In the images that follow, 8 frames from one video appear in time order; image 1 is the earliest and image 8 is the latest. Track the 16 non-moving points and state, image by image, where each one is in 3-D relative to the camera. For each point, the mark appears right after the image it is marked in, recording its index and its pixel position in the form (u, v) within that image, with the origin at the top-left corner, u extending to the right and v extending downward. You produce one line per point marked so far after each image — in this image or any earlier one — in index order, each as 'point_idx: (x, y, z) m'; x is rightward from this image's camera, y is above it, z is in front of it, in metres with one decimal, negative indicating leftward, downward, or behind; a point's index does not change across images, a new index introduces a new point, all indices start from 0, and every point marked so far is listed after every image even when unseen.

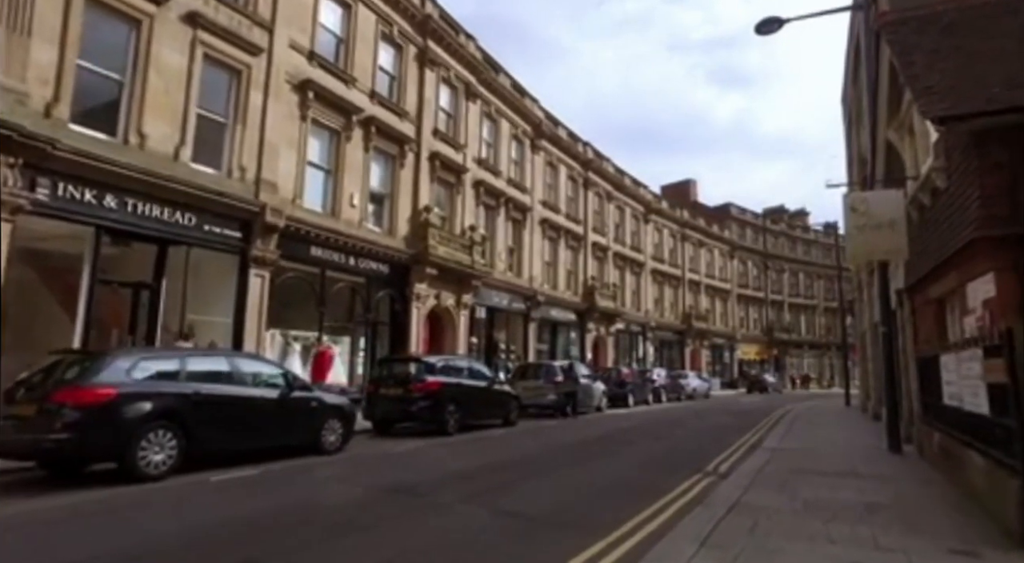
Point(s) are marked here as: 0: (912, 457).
0: (+7.0, -3.1, +10.1) m
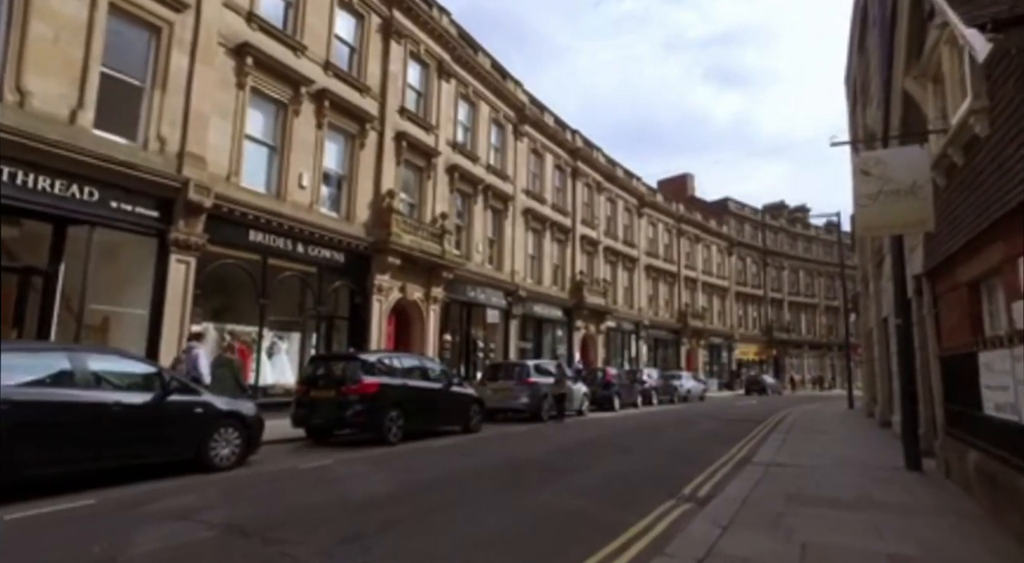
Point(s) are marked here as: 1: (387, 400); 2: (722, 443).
0: (+6.1, -2.8, +8.4) m
1: (-2.4, -2.3, +11.3) m
2: (+5.3, -4.1, +14.7) m
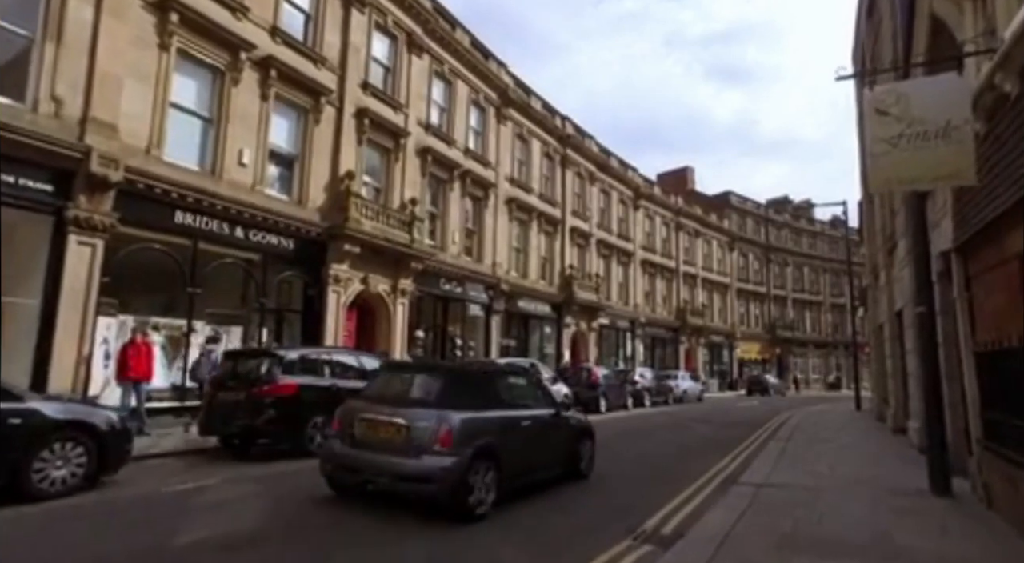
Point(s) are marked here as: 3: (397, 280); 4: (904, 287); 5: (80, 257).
0: (+5.2, -2.6, +6.6) m
1: (-3.3, -2.0, +9.6) m
2: (+4.5, -3.8, +13.0) m
3: (-3.8, 0.0, +19.1) m
4: (+8.2, -0.1, +12.1) m
5: (-7.9, +0.5, +10.7) m
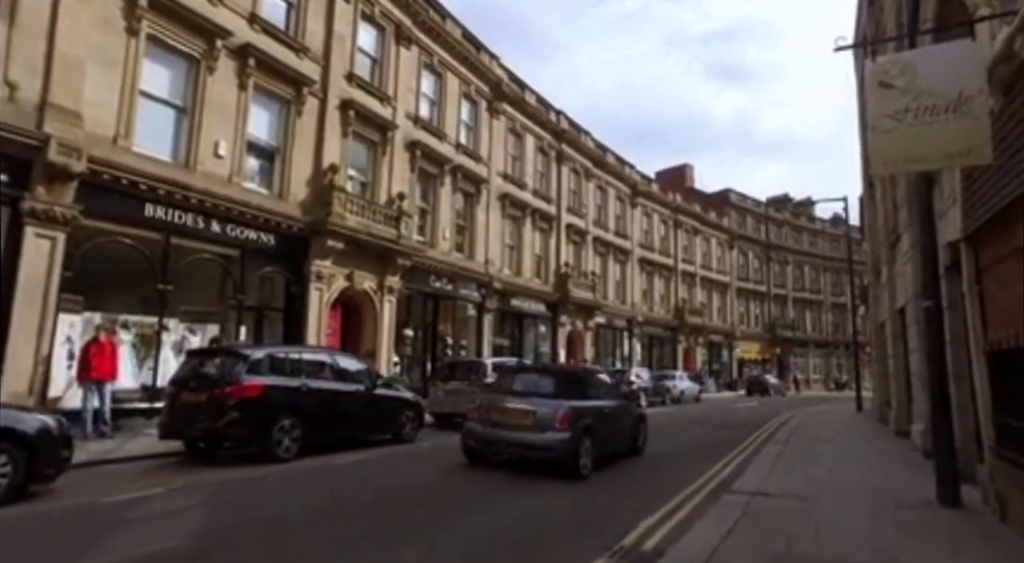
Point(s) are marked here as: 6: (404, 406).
0: (+4.9, -2.5, +6.0) m
1: (-3.6, -1.9, +9.1) m
2: (+4.2, -3.7, +12.4) m
3: (-4.1, +0.1, +18.5) m
4: (+7.8, -0.1, +11.5) m
5: (-8.2, +0.5, +10.1) m
6: (-2.2, -2.5, +11.8) m
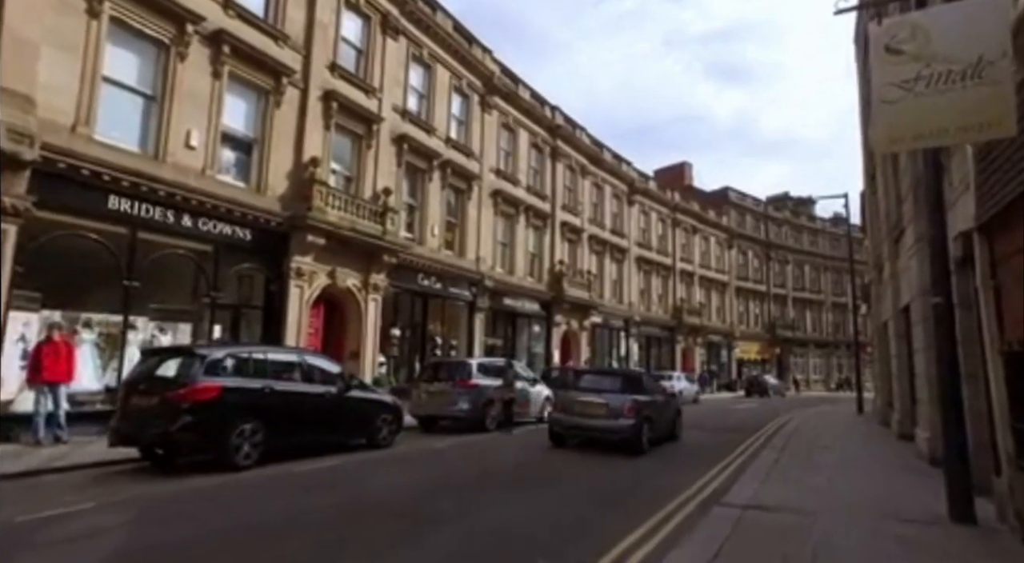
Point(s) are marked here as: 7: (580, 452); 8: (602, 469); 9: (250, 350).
0: (+4.6, -2.4, +5.4) m
1: (-4.0, -1.9, +8.4) m
2: (+3.8, -3.7, +11.8) m
3: (-4.4, +0.2, +17.9) m
4: (+7.5, 0.0, +10.9) m
5: (-8.6, +0.6, +9.5) m
6: (-2.5, -2.5, +11.2) m
7: (+1.5, -3.7, +12.7) m
8: (+1.7, -3.5, +10.9) m
9: (-4.1, -1.1, +9.0) m
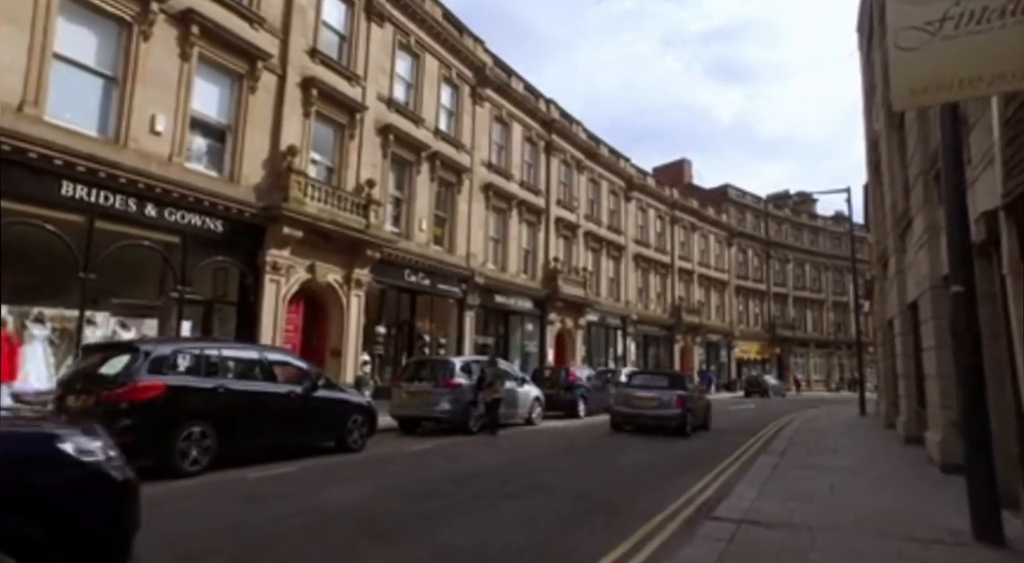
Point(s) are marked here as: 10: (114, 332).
0: (+4.2, -2.3, +4.7) m
1: (-4.3, -1.7, +7.7) m
2: (+3.5, -3.5, +11.1) m
3: (-4.7, +0.3, +17.2) m
4: (+7.2, +0.1, +10.2) m
5: (-8.9, +0.8, +8.8) m
6: (-2.9, -2.3, +10.5) m
7: (+1.1, -3.6, +12.0) m
8: (+1.3, -3.4, +10.1) m
9: (-4.4, -0.9, +8.3) m
10: (-8.0, -1.0, +11.8) m
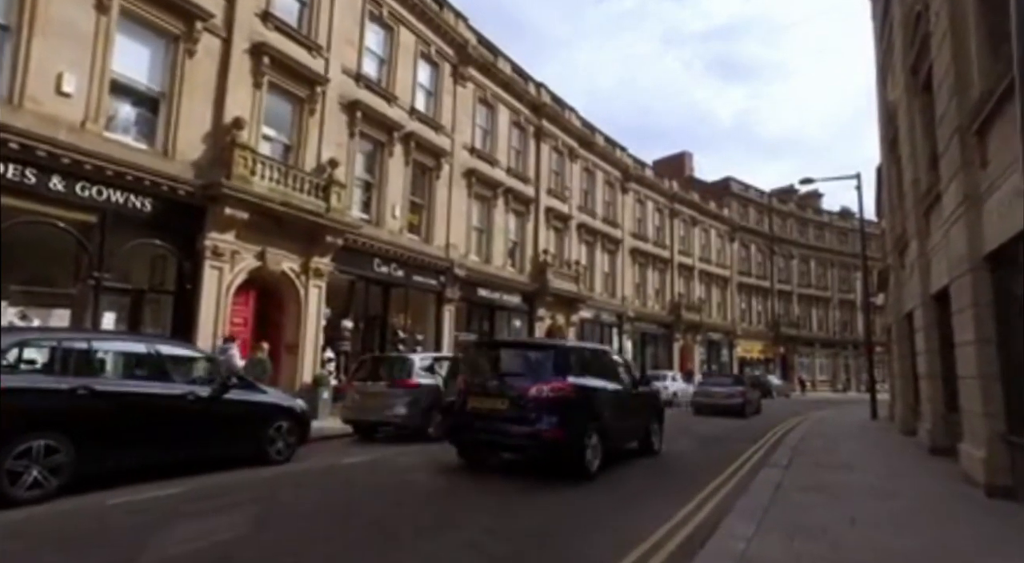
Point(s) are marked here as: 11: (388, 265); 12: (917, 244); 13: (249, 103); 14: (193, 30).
0: (+3.5, -2.0, +3.0) m
1: (-5.0, -1.4, +6.1) m
2: (+2.8, -3.3, +9.4) m
3: (-5.4, +0.6, +15.6) m
4: (+6.5, +0.4, +8.5) m
5: (-9.6, +1.0, +7.2) m
6: (-3.6, -2.0, +8.8) m
7: (+0.4, -3.3, +10.3) m
8: (+0.6, -3.1, +8.5) m
9: (-5.1, -0.7, +6.7) m
10: (-8.7, -0.8, +10.2) m
11: (-3.9, +0.5, +18.5) m
12: (+8.4, +0.8, +12.1) m
13: (-6.4, +4.4, +14.3) m
14: (-7.1, +5.6, +12.9) m
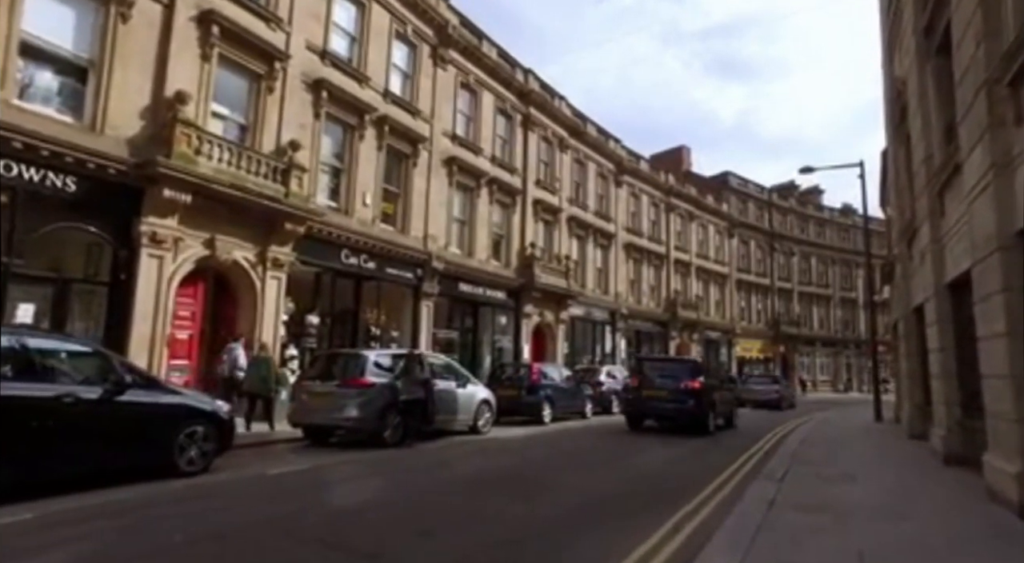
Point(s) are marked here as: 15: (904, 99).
0: (+2.8, -1.8, +1.7) m
1: (-5.7, -1.2, +4.9) m
2: (+2.1, -3.0, +8.2) m
3: (-6.0, +0.8, +14.3) m
4: (+5.8, +0.6, +7.2) m
5: (-10.3, +1.3, +6.0) m
6: (-4.2, -1.8, +7.6) m
7: (-0.2, -3.1, +9.1) m
8: (0.0, -2.9, +7.3) m
9: (-5.8, -0.4, +5.5) m
10: (-9.4, -0.5, +9.0) m
11: (-4.6, +0.8, +17.3) m
12: (+7.7, +1.0, +10.8) m
13: (-7.1, +4.6, +13.0) m
14: (-7.7, +5.8, +11.7) m
15: (+8.9, +4.2, +13.3) m
